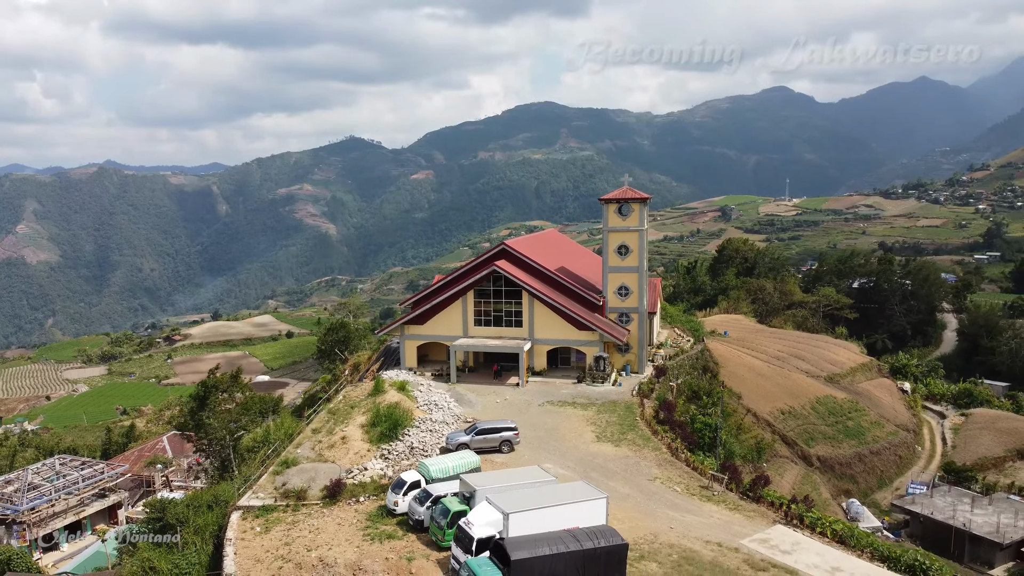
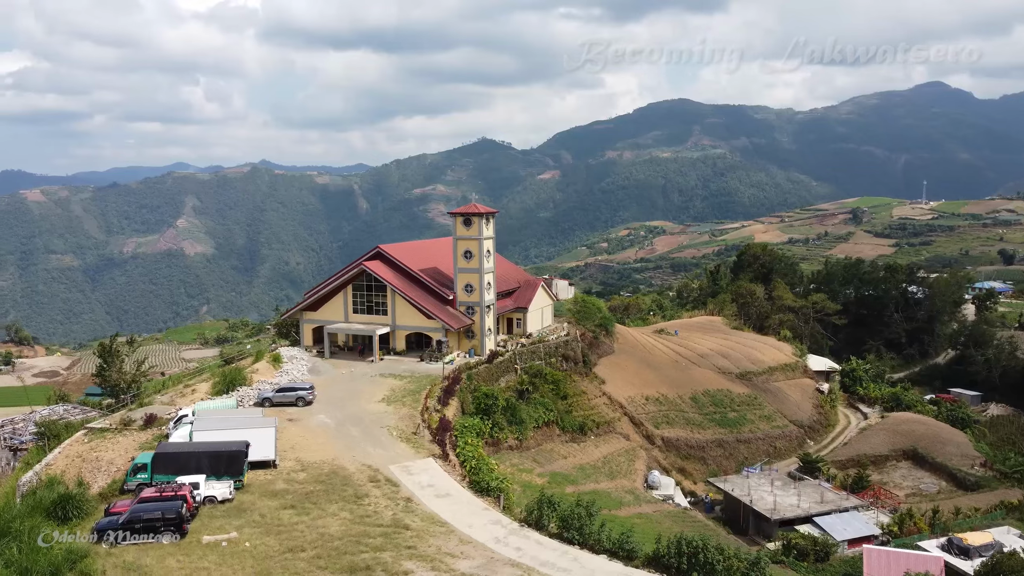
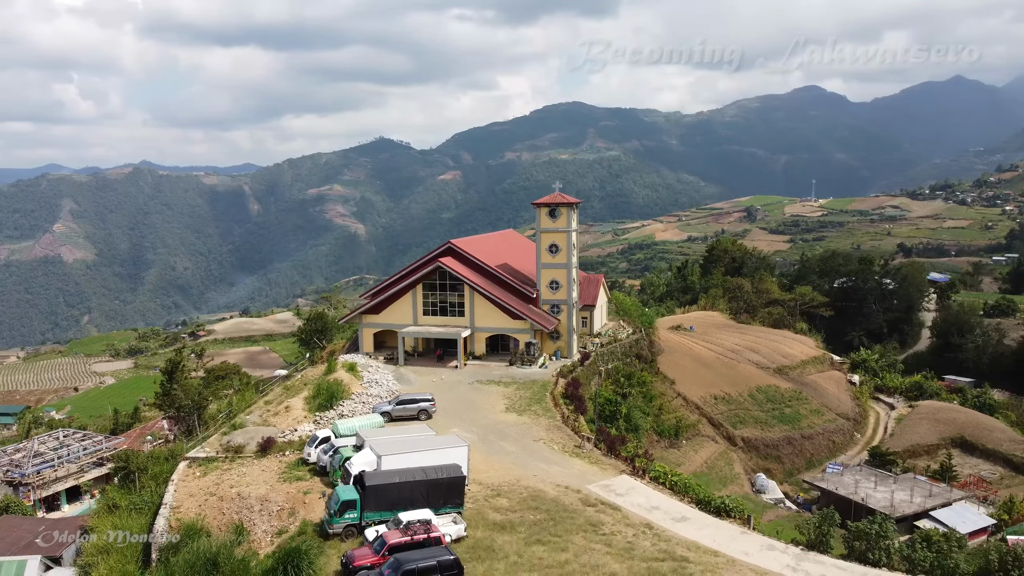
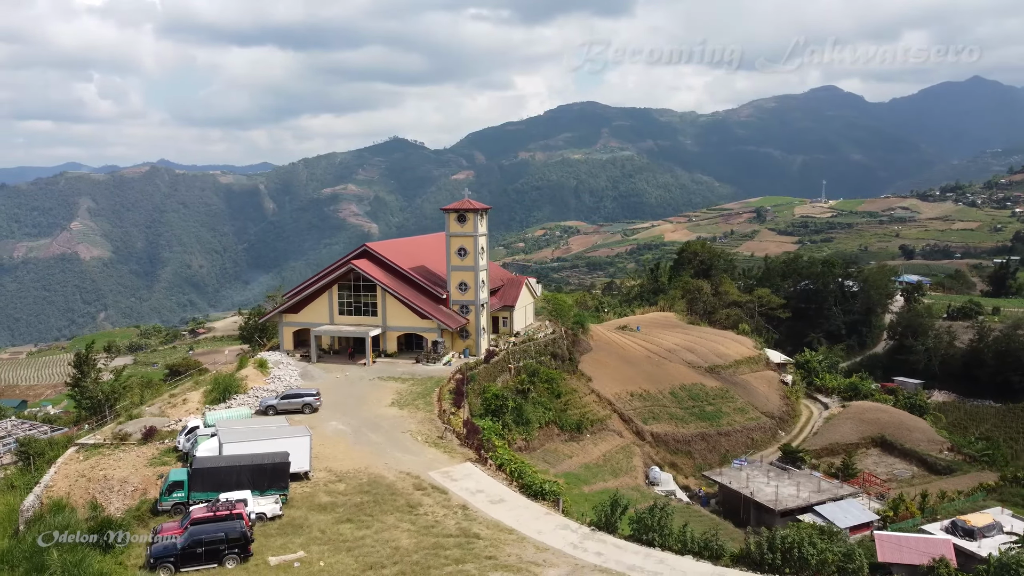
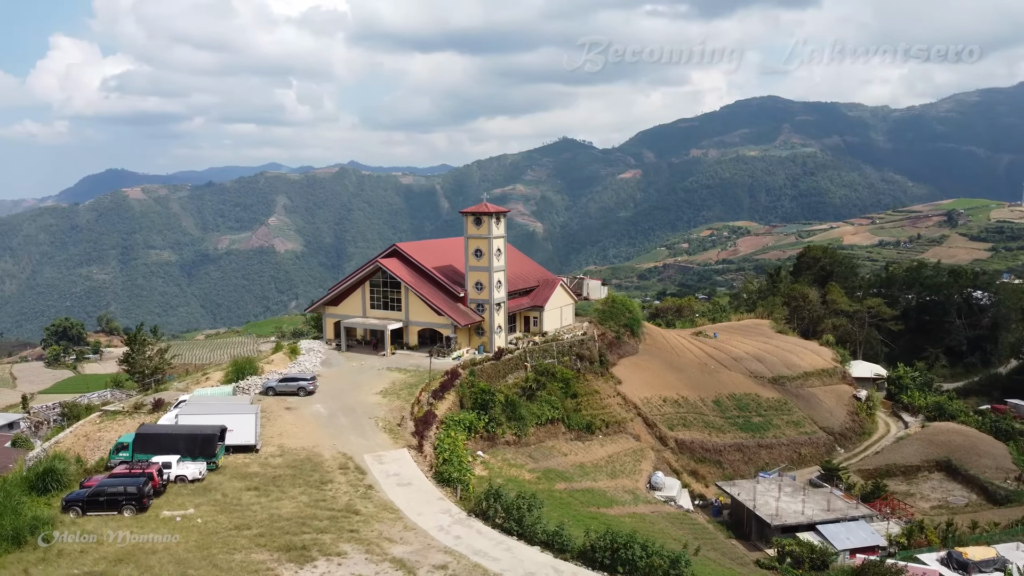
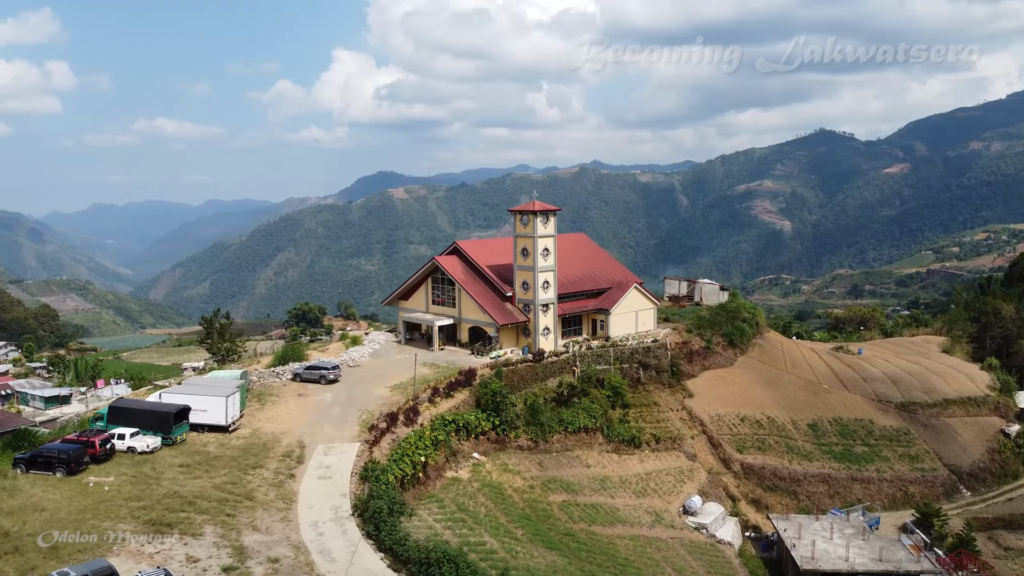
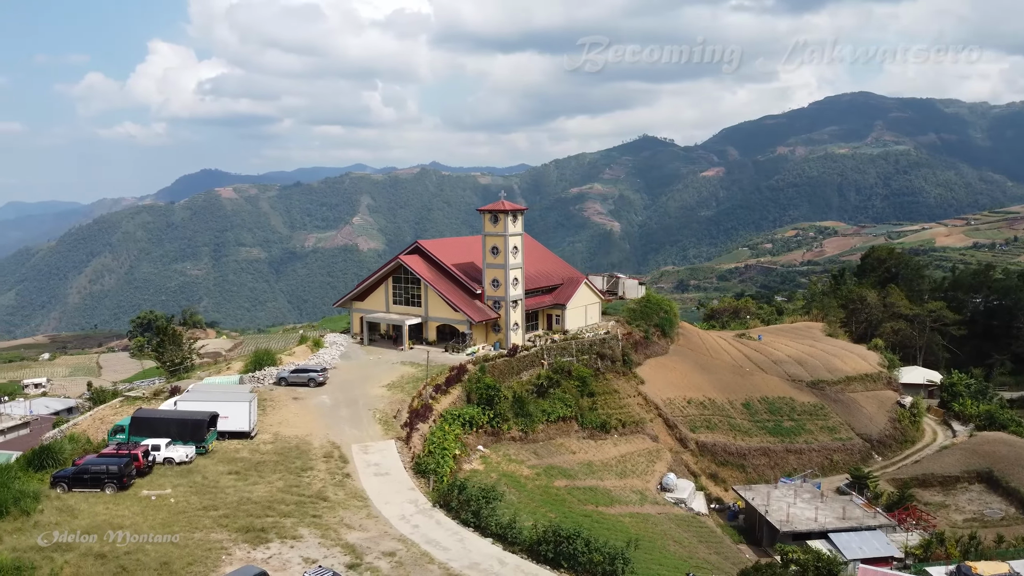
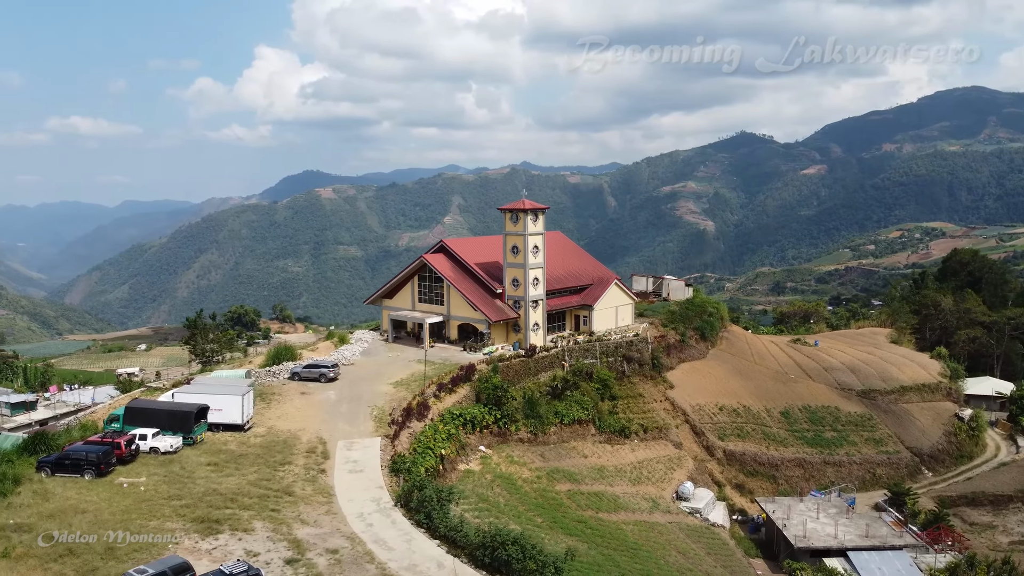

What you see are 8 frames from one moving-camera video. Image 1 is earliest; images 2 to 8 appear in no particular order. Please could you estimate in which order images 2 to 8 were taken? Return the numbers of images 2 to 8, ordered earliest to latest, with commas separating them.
3, 4, 2, 5, 7, 8, 6
